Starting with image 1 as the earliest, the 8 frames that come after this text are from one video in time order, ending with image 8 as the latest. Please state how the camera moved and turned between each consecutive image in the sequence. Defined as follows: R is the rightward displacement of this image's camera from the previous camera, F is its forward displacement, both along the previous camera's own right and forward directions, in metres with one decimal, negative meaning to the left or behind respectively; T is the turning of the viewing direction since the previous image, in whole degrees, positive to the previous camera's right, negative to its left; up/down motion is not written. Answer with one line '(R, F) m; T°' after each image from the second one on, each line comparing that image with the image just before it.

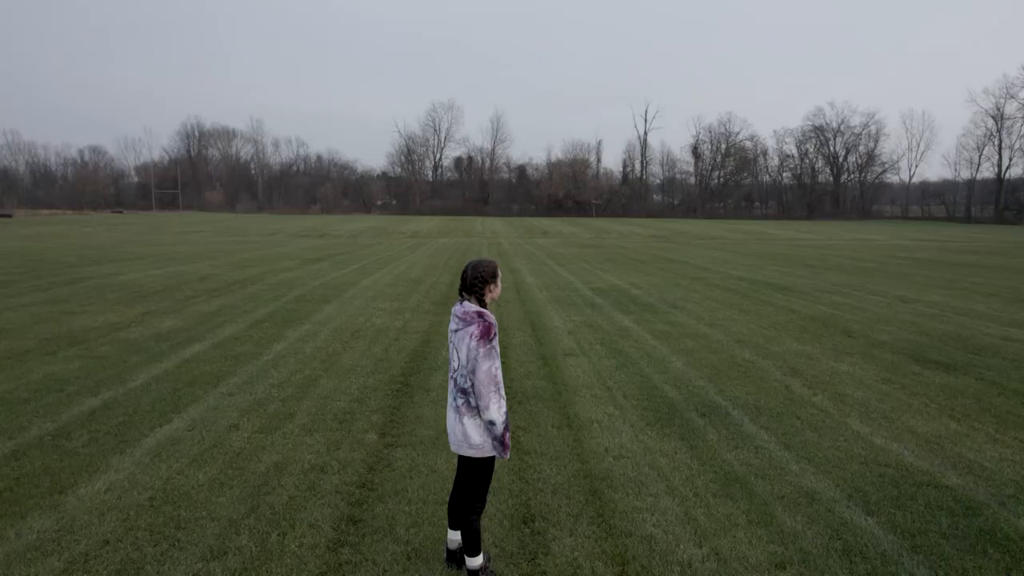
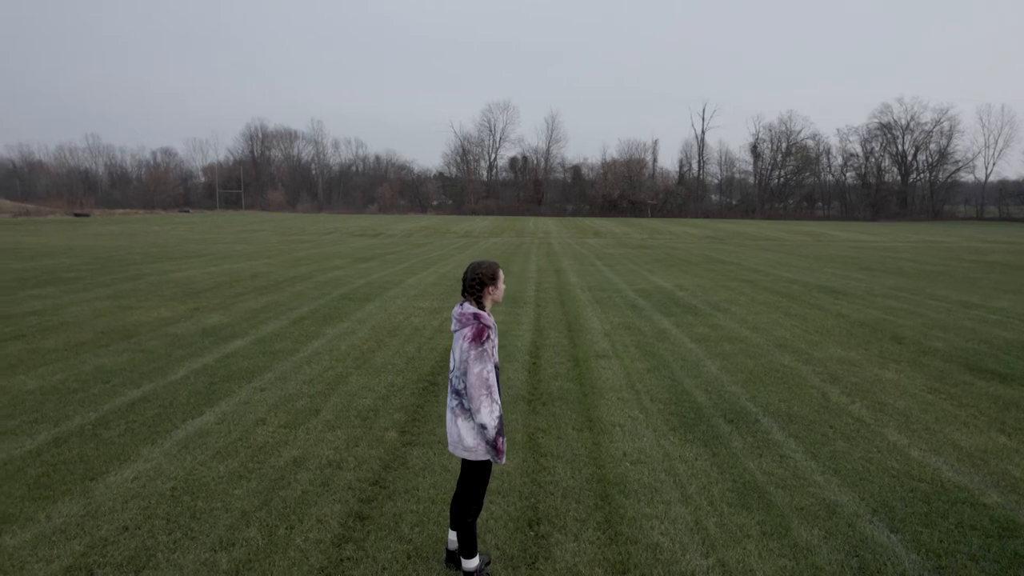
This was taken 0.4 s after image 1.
(+0.3, 0.0) m; -5°
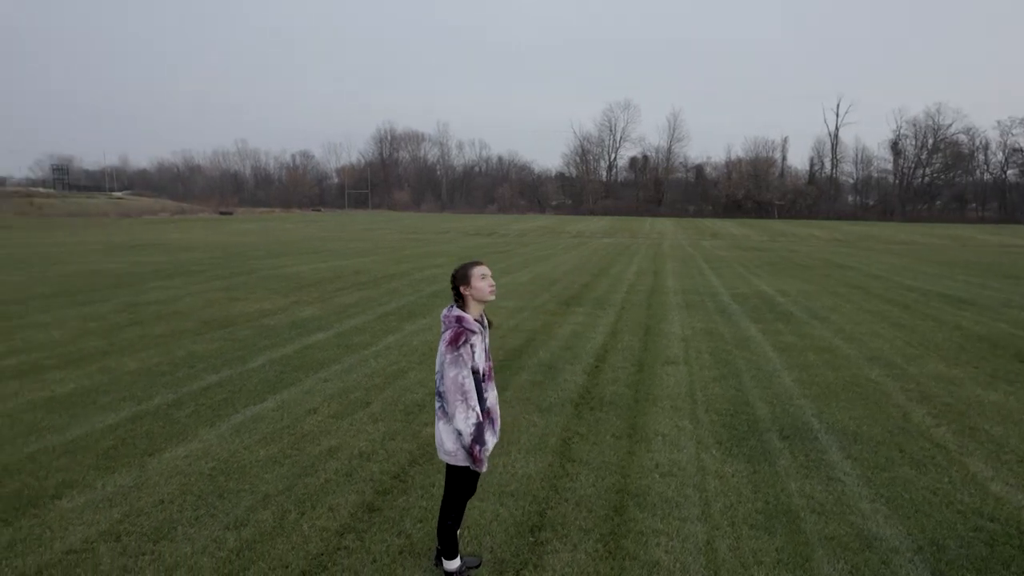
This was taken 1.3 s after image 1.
(+0.8, +0.1) m; -10°
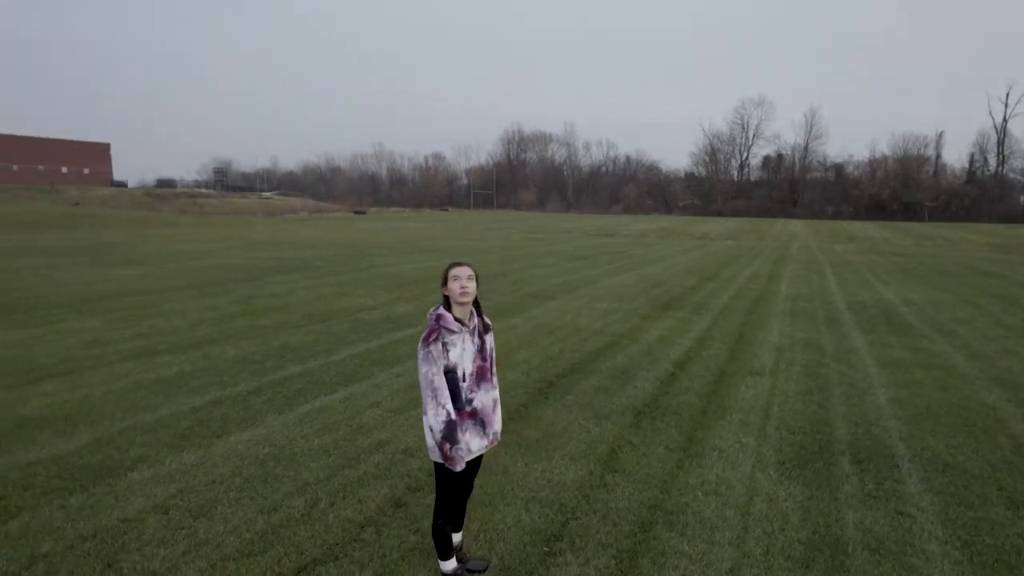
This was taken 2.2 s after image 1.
(+0.7, +0.2) m; -11°
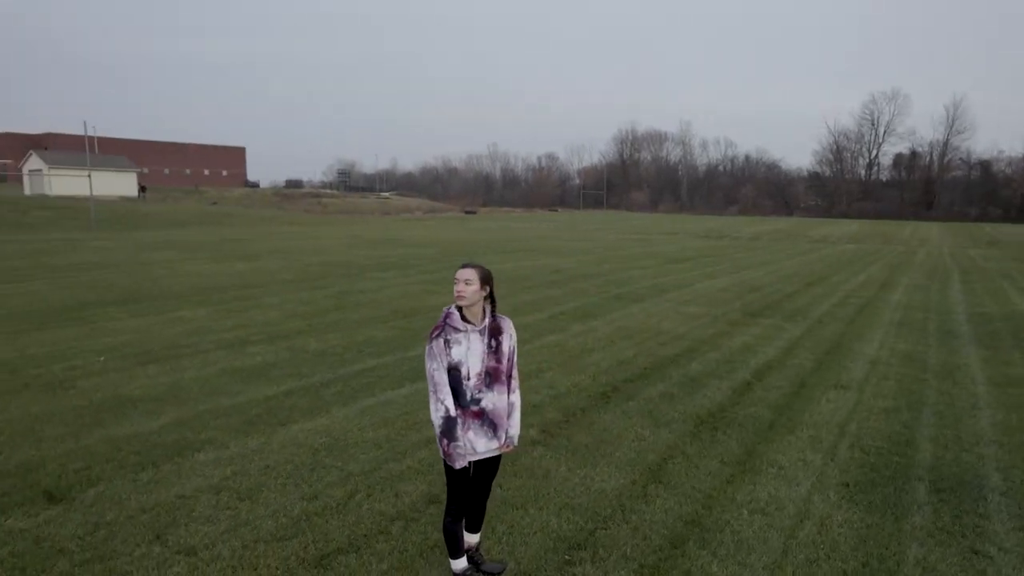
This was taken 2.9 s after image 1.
(+0.5, +0.1) m; -9°
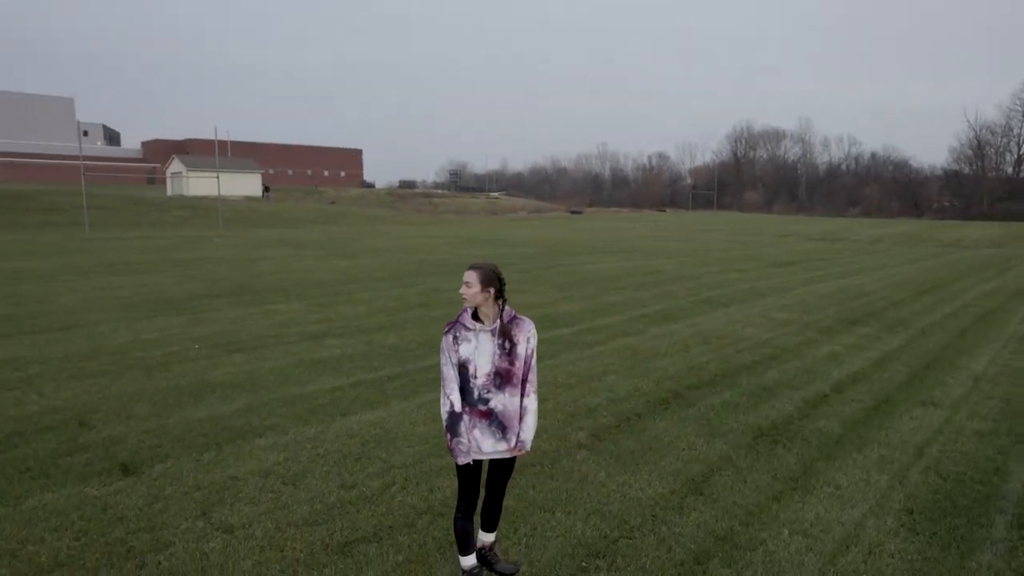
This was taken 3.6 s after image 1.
(+0.5, +0.1) m; -9°
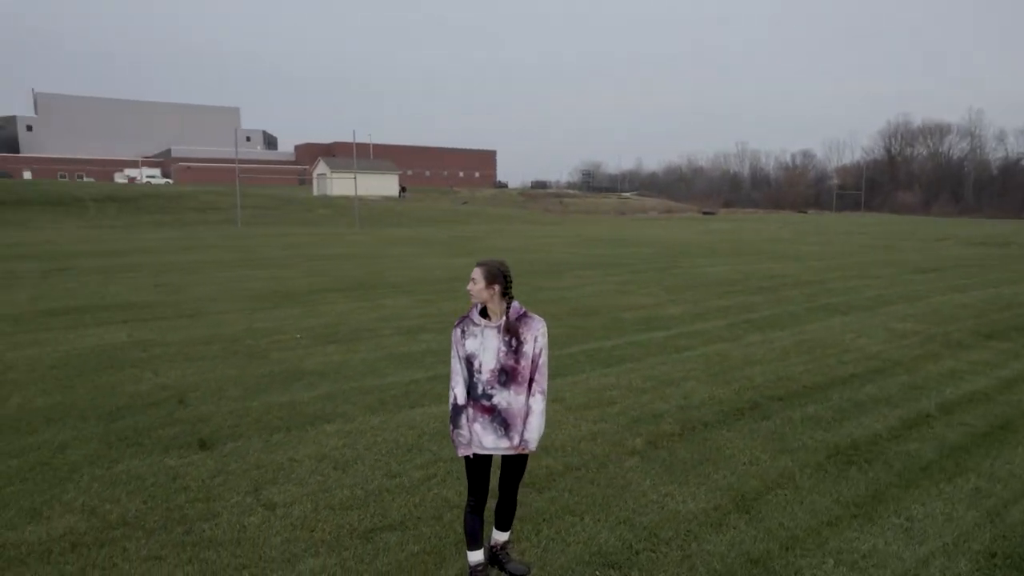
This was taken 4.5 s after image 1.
(+0.7, +0.1) m; -11°
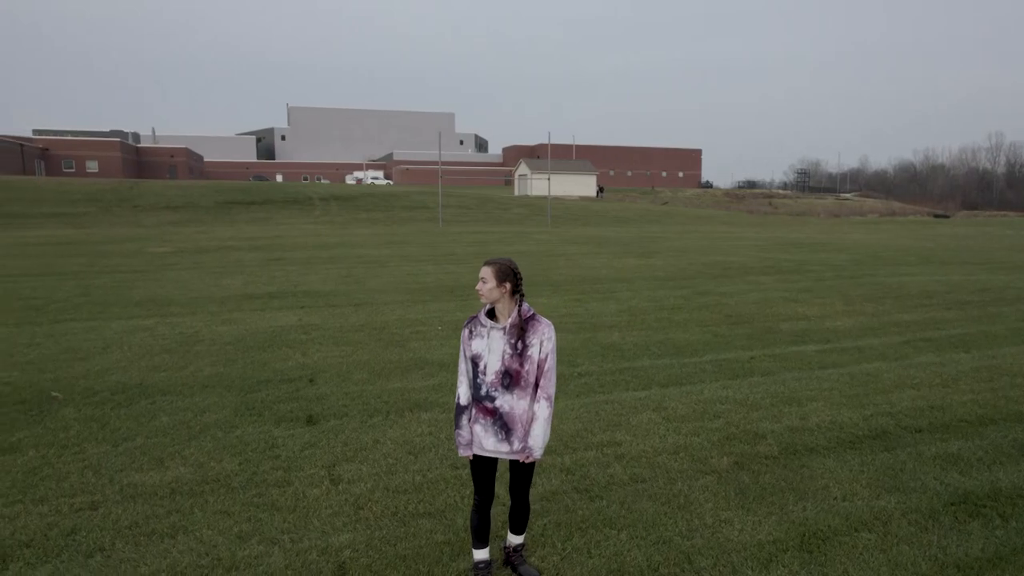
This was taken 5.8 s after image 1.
(+1.0, +0.2) m; -17°
